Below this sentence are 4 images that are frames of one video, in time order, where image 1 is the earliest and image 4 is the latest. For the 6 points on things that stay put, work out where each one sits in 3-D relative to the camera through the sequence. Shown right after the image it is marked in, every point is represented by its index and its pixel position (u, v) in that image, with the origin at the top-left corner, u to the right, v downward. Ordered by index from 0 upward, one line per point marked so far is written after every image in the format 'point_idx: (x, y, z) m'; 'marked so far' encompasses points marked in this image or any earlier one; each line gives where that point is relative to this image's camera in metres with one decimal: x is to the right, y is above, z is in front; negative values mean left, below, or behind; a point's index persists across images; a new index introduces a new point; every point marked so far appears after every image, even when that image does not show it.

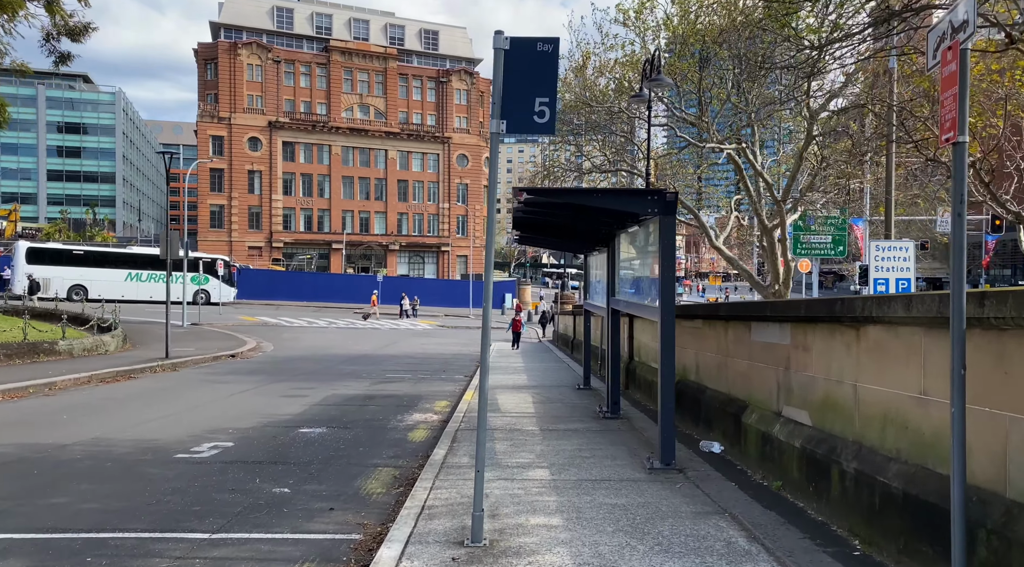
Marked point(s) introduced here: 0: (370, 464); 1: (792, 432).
0: (-1.3, -1.7, +7.3) m
1: (+1.9, -1.0, +5.5) m
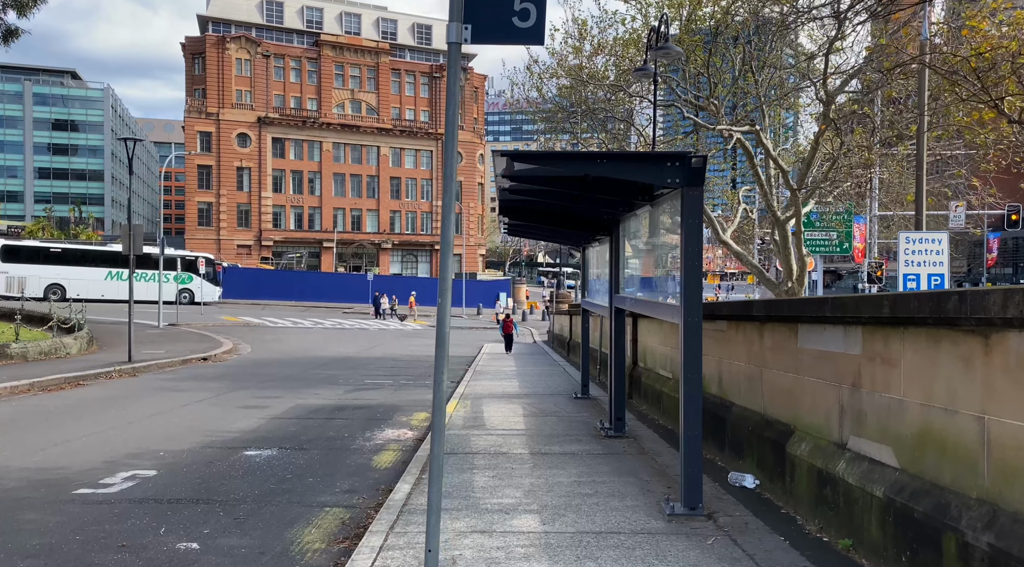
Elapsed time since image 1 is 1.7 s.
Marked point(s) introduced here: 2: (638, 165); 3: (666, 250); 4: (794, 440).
0: (-1.4, -1.6, +5.9) m
1: (+1.8, -1.0, +4.1) m
2: (+0.8, +0.8, +5.2) m
3: (+1.2, +0.2, +6.1) m
4: (+1.8, -1.0, +5.1) m
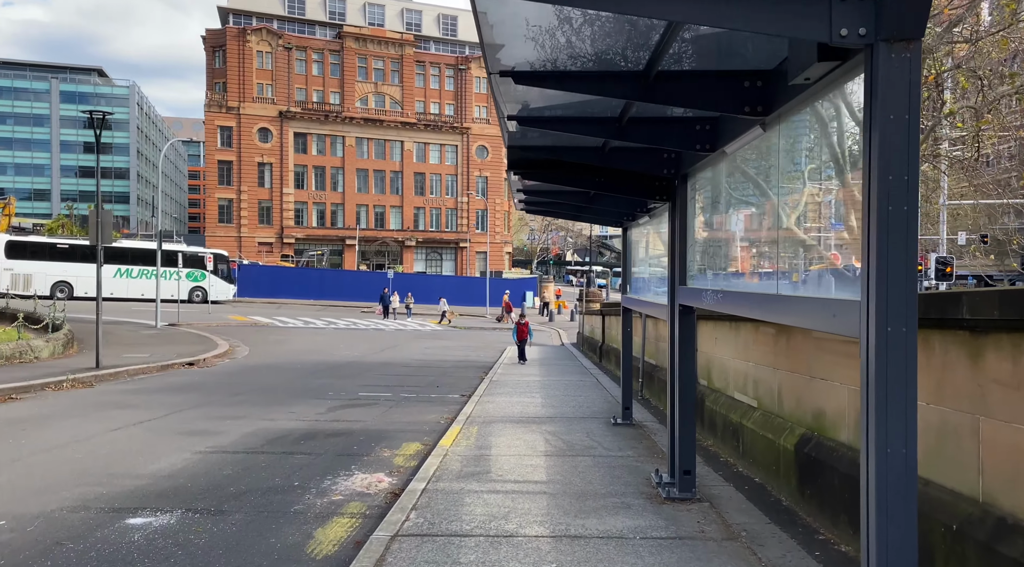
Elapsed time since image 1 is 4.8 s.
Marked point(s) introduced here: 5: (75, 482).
0: (-1.4, -1.5, +3.3) m
1: (+1.8, -0.9, +1.3) m
2: (+0.8, +0.9, +2.6) m
3: (+1.2, +0.3, +3.4) m
4: (+1.8, -0.9, +2.4) m
5: (-3.4, -1.6, +6.3) m
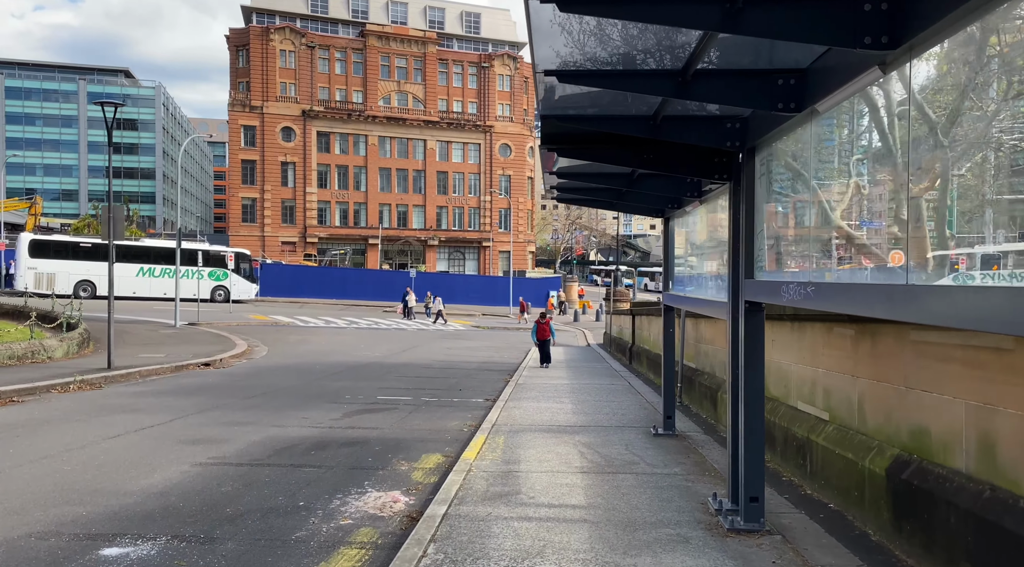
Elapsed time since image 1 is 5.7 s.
0: (-1.3, -1.5, +2.5) m
1: (+1.8, -0.8, +0.5) m
2: (+1.0, +0.9, +1.7) m
3: (+1.3, +0.4, +2.6) m
4: (+1.9, -0.9, +1.6) m
5: (-3.2, -1.5, +5.6) m
